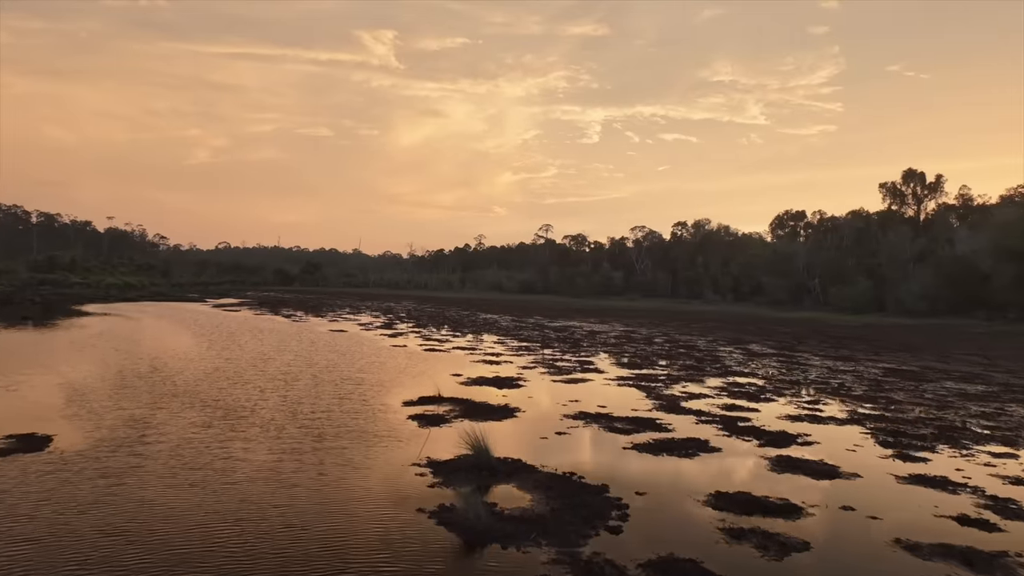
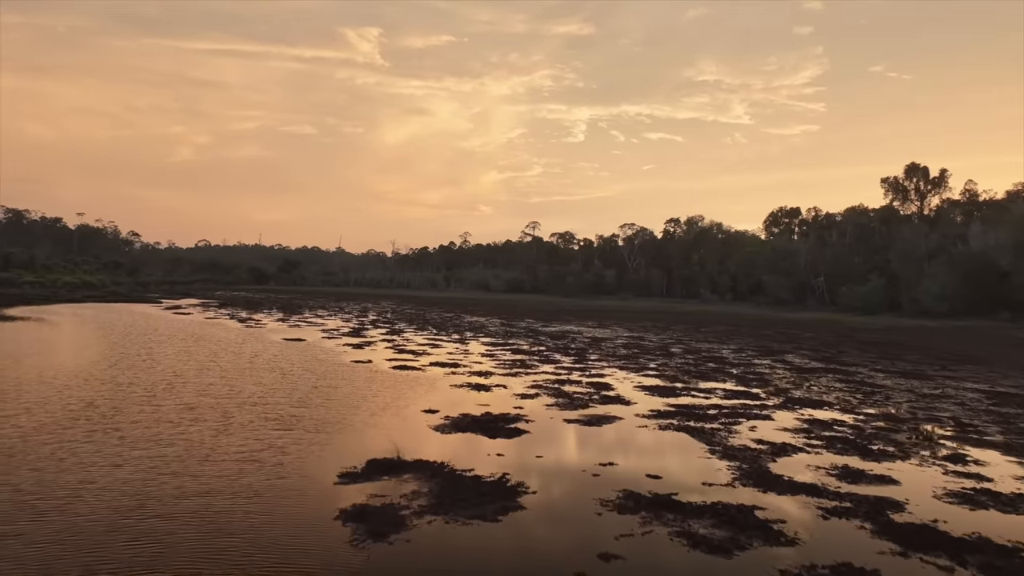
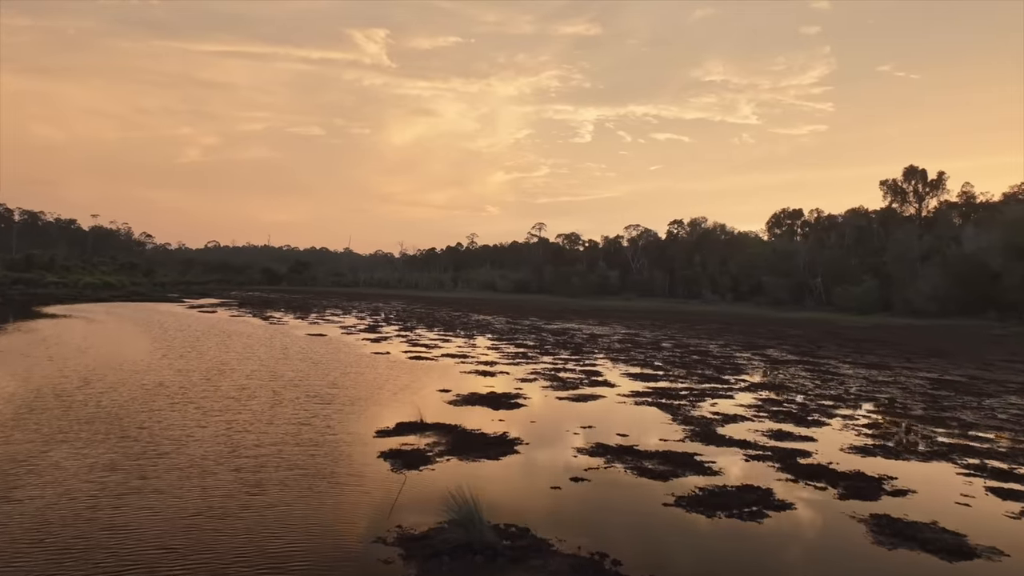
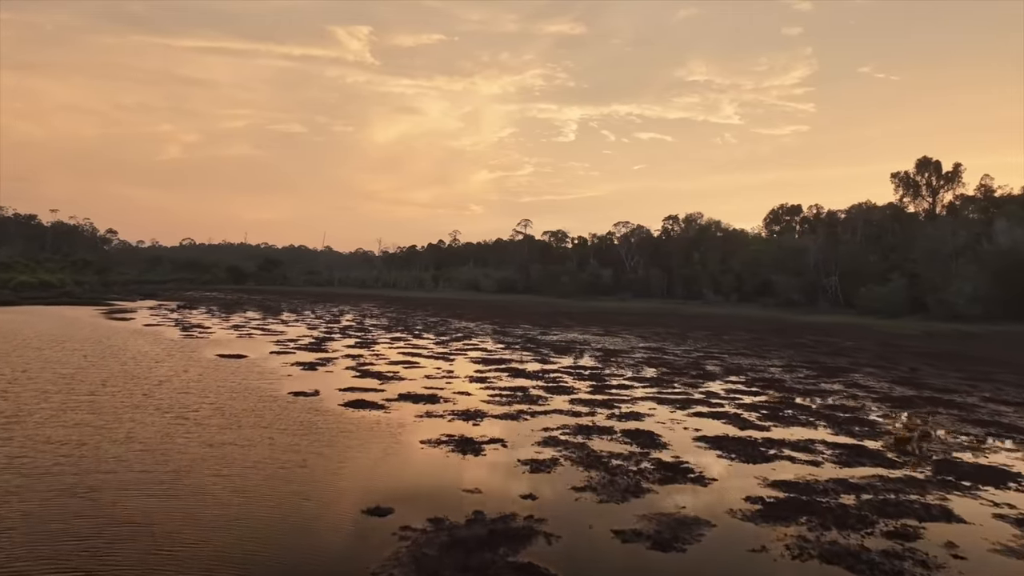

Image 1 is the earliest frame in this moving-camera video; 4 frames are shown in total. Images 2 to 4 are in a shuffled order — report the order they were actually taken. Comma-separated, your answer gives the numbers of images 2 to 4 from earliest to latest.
3, 2, 4
